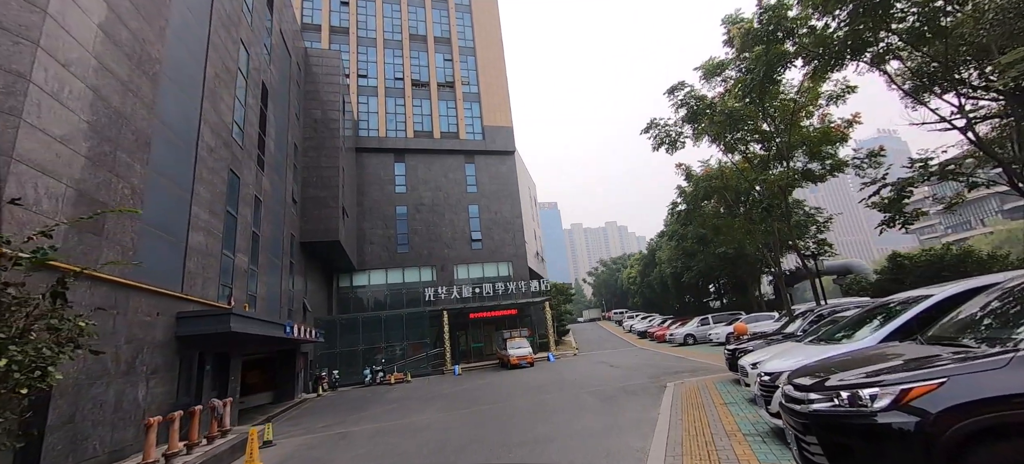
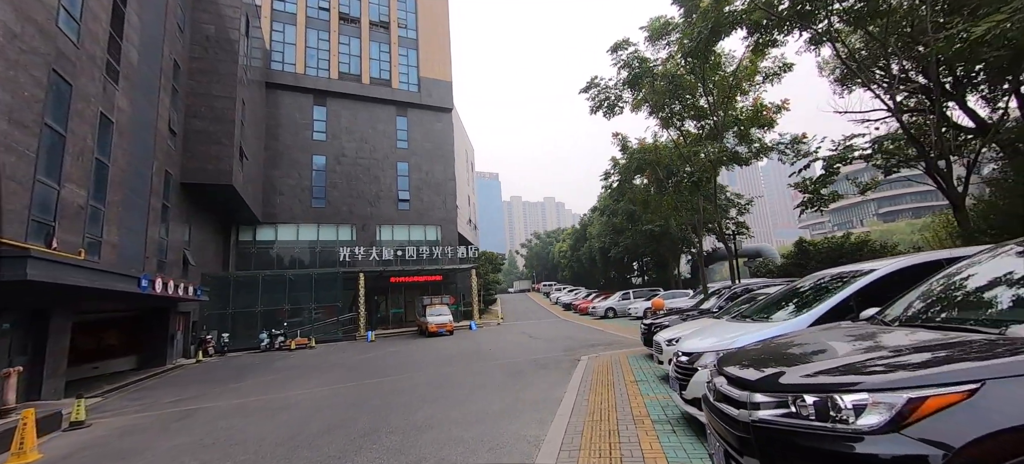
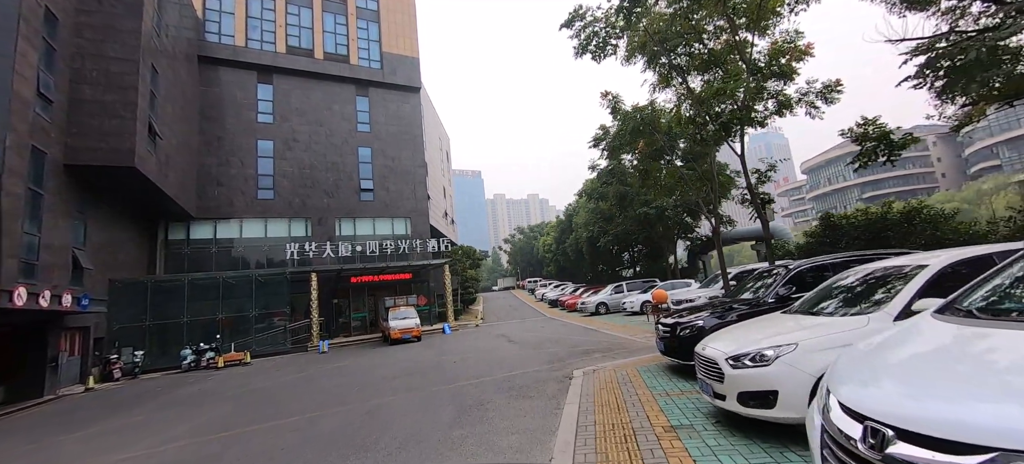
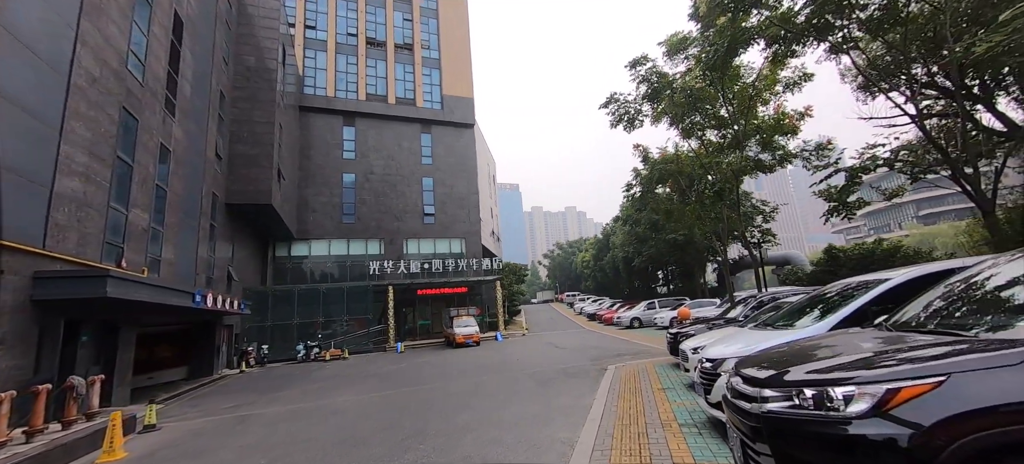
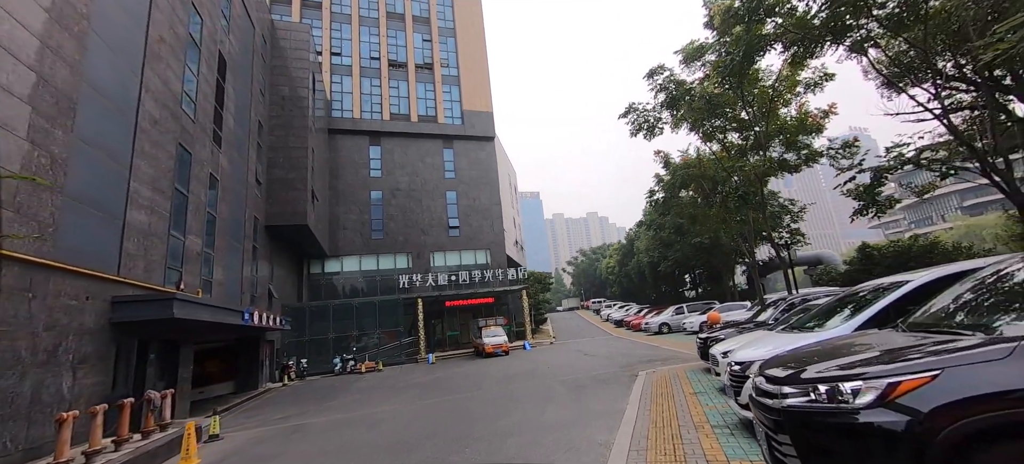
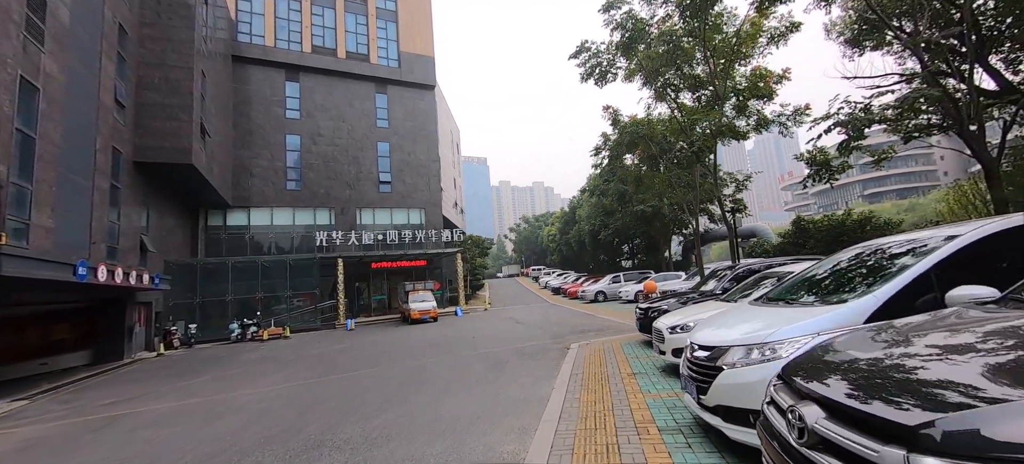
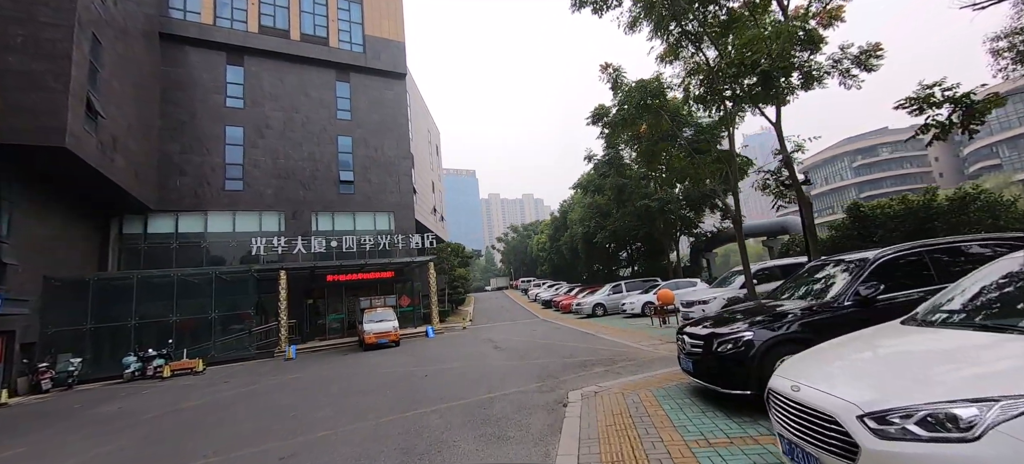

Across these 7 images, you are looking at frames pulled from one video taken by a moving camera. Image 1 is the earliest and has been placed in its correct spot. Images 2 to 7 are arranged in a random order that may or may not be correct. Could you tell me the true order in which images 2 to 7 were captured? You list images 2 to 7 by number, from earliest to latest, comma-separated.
5, 4, 2, 6, 3, 7
